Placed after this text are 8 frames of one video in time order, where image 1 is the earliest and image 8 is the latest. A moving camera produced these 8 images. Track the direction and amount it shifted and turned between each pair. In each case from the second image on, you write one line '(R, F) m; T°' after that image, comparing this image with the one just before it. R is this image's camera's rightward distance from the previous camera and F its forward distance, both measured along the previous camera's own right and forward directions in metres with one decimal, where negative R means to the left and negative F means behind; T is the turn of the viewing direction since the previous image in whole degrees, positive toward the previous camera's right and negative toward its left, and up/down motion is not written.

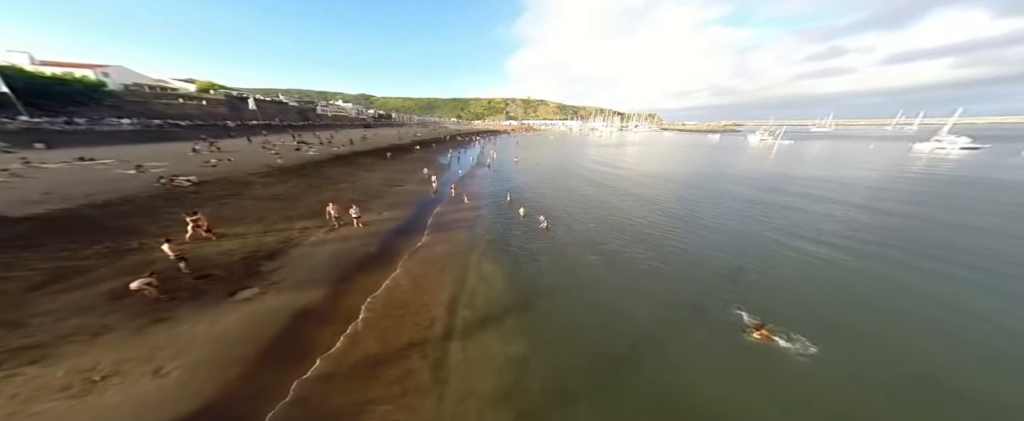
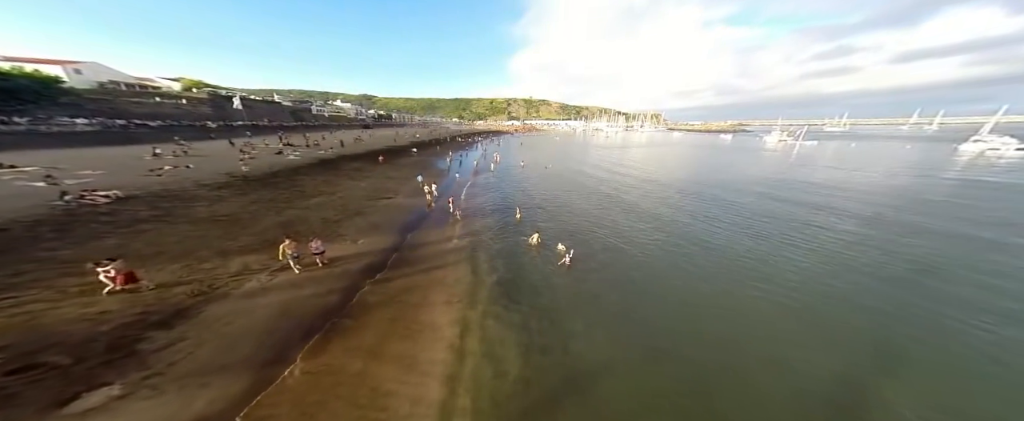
(-0.7, +5.0) m; 0°
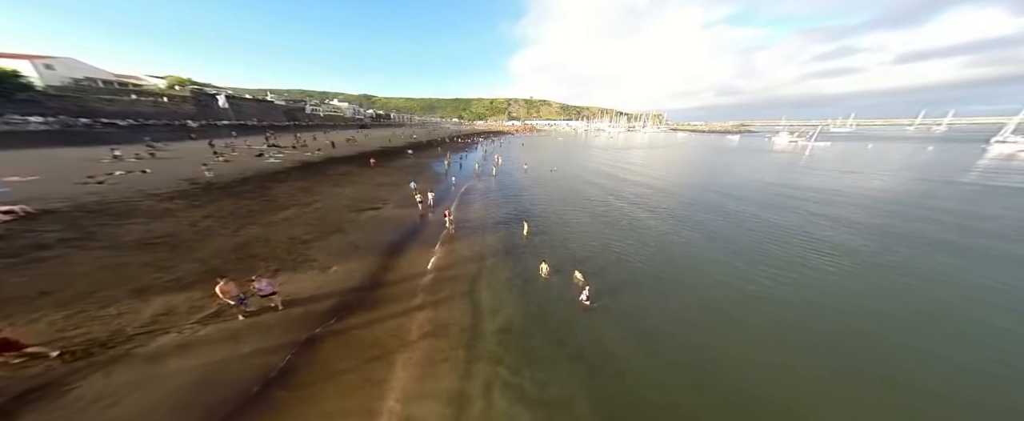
(-0.5, +3.4) m; 0°
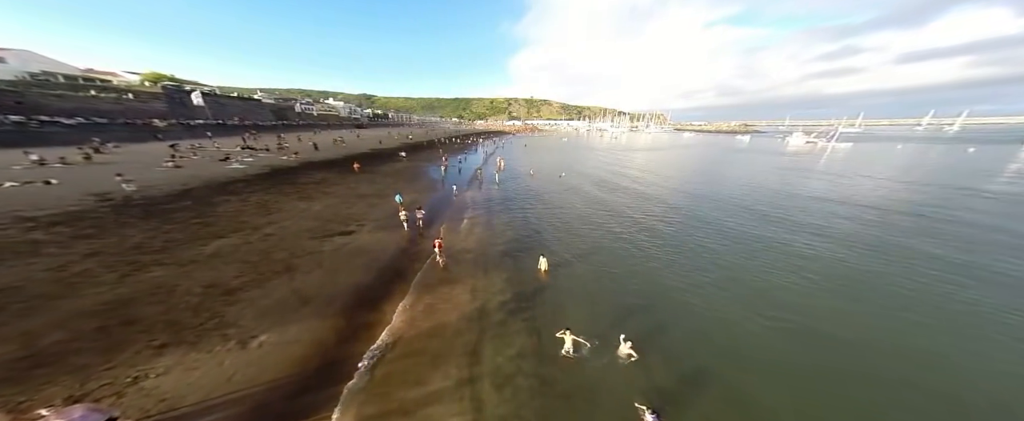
(-0.7, +5.0) m; 0°
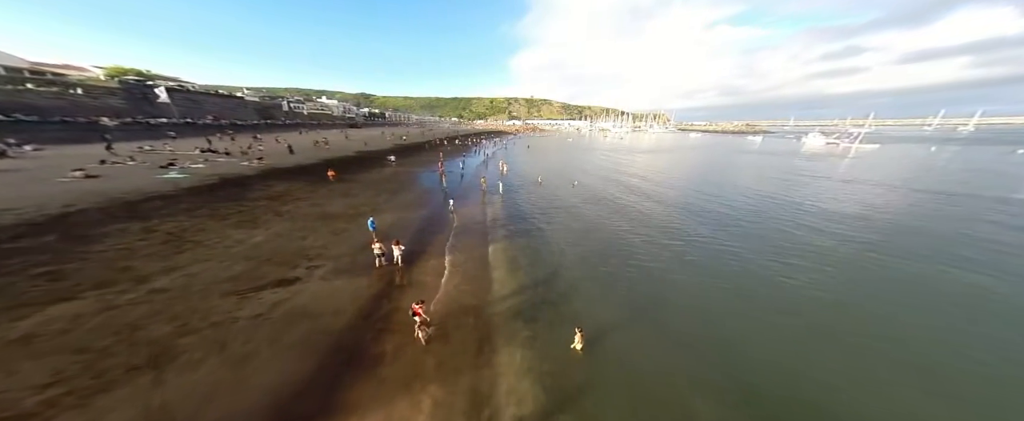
(-0.8, +5.5) m; 0°
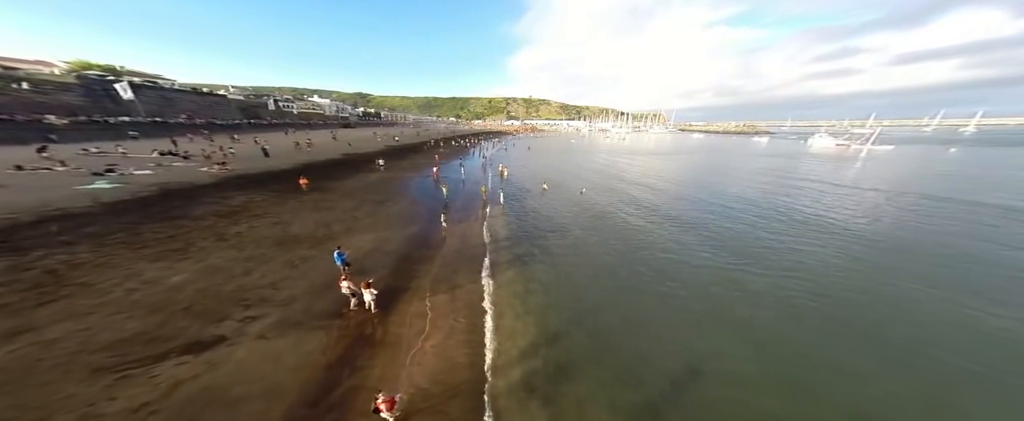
(-0.6, +3.7) m; 0°
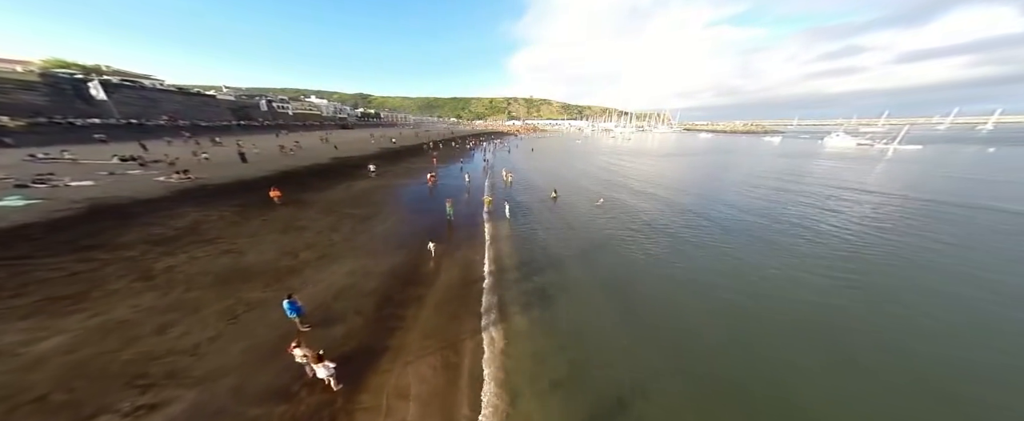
(-0.6, +3.5) m; 0°
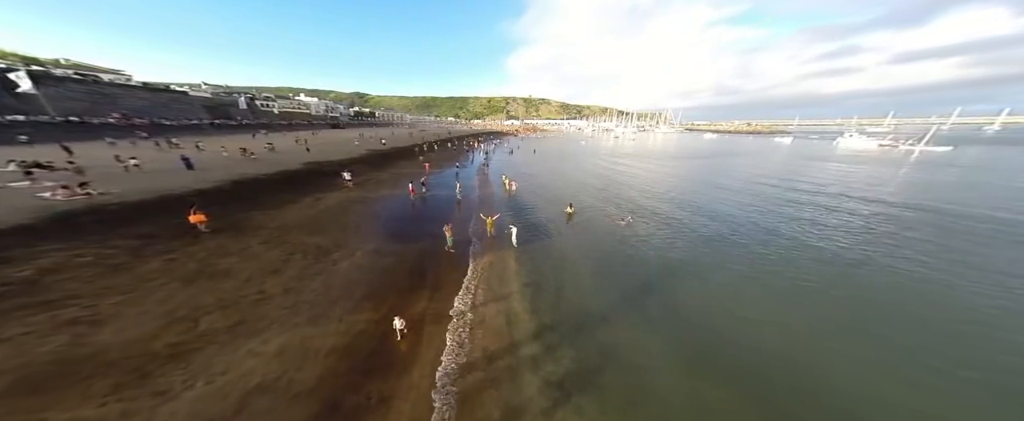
(-0.7, +5.0) m; 0°
